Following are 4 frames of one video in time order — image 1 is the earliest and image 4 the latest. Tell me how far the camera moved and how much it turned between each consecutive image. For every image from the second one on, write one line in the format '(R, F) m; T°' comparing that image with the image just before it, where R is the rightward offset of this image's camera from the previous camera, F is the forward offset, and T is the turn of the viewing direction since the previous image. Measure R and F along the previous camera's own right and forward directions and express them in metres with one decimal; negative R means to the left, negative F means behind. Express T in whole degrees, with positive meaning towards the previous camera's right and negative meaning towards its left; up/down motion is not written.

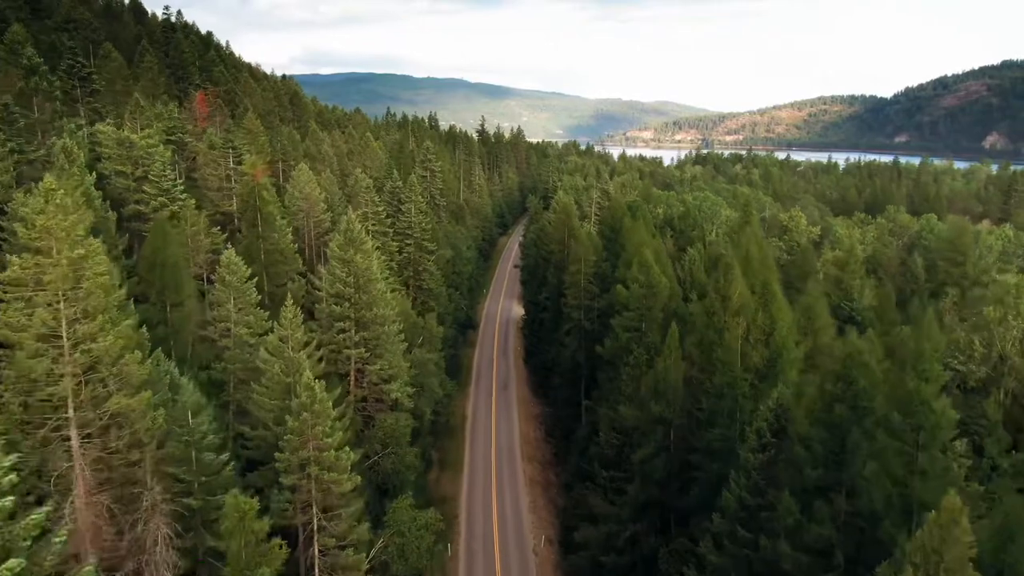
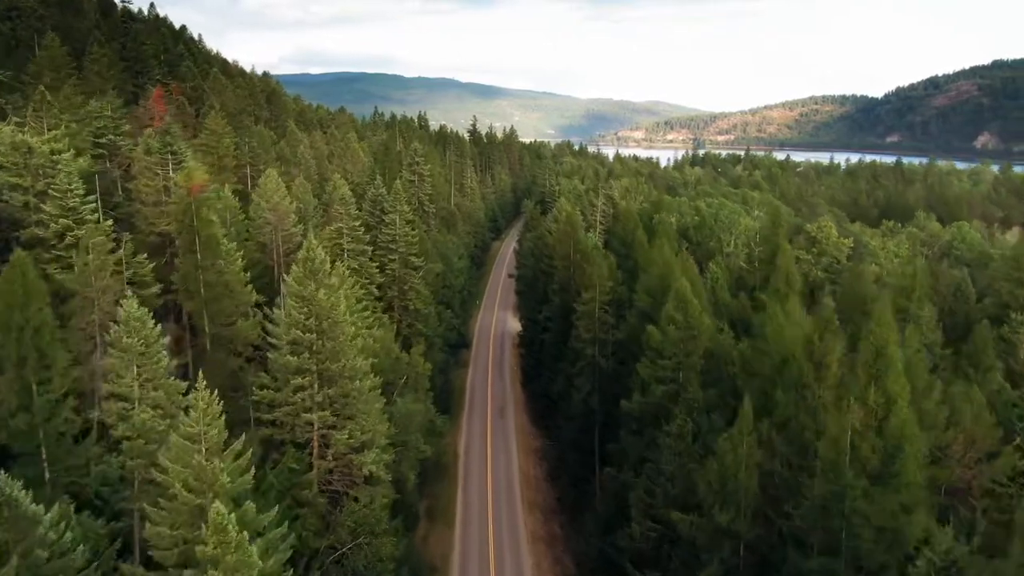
(-0.5, +8.1) m; +1°
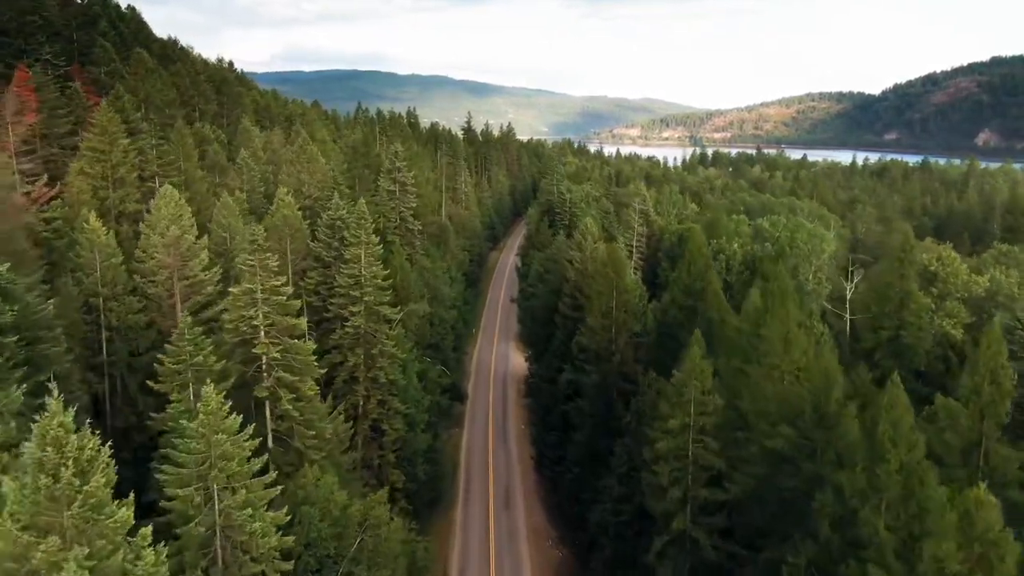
(-1.0, +18.2) m; 0°
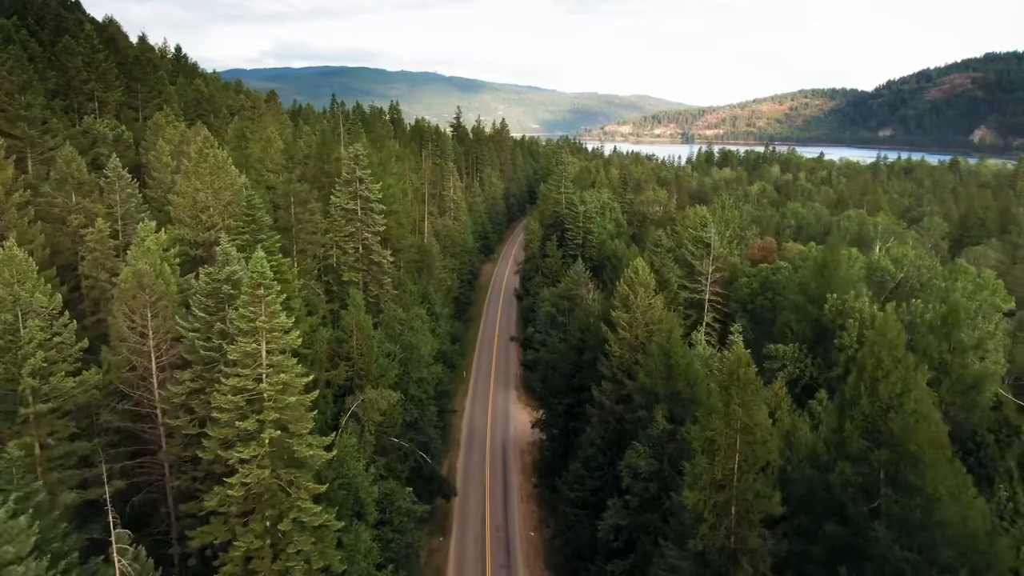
(-0.9, +19.4) m; +1°
